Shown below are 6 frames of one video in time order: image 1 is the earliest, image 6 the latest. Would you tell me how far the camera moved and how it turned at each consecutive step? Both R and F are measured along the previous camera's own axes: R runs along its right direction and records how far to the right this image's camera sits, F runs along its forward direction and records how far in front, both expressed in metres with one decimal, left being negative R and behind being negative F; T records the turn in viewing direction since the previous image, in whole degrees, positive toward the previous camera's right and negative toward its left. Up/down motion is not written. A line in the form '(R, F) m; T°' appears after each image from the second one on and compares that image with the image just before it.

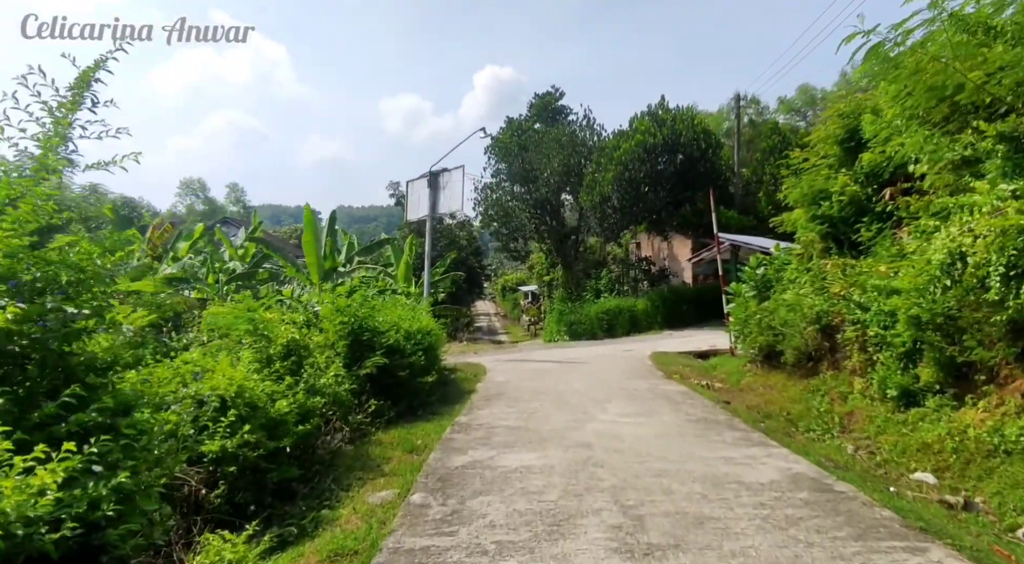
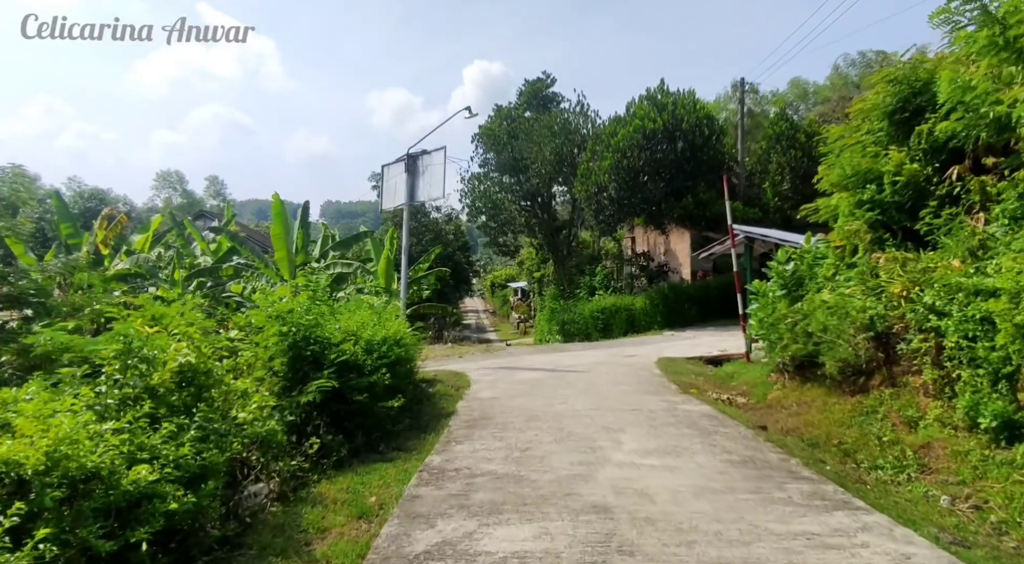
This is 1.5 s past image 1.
(0.0, +1.5) m; +1°
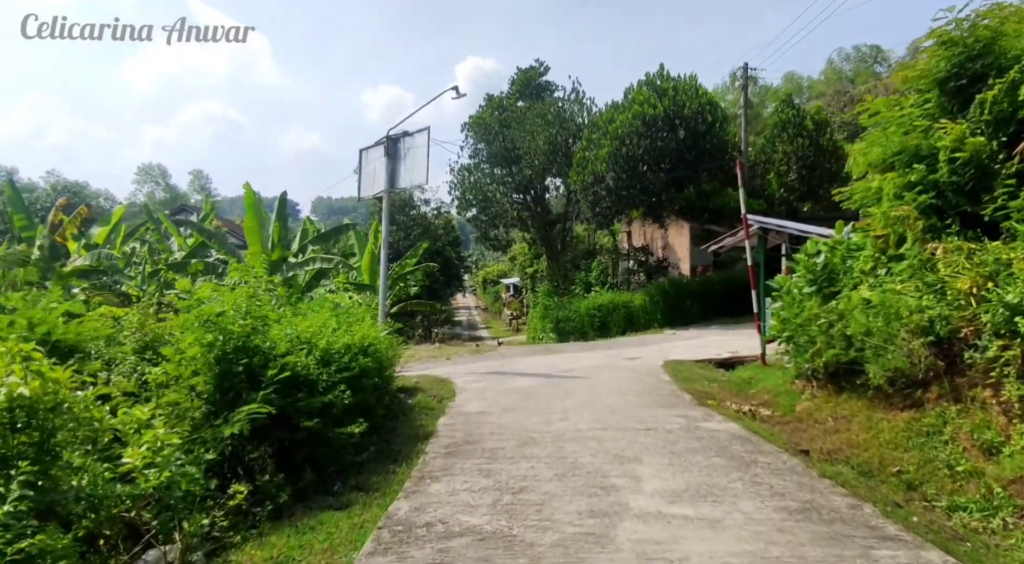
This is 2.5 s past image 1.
(0.0, +1.1) m; +1°
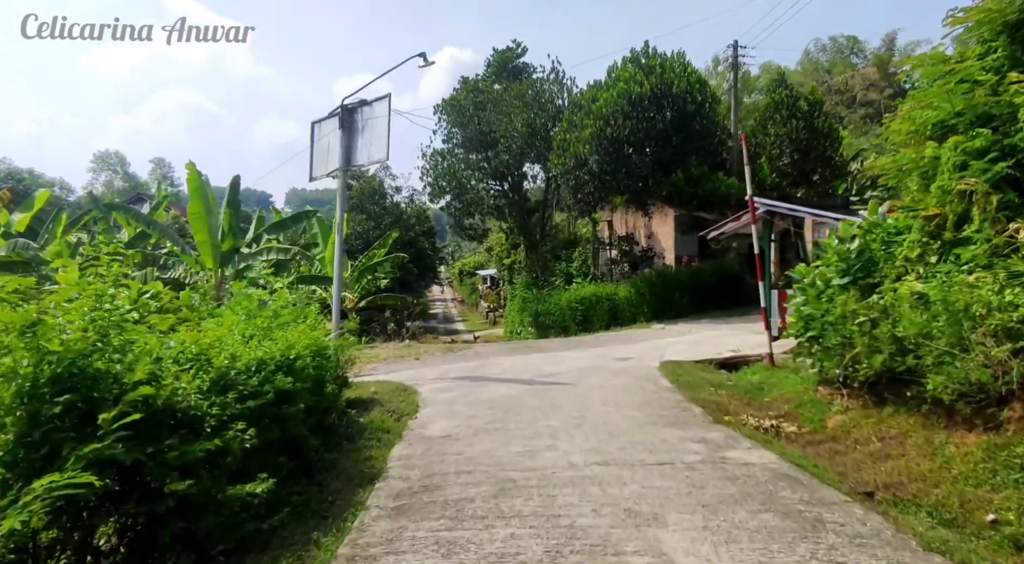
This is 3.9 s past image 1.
(0.0, +1.3) m; +2°
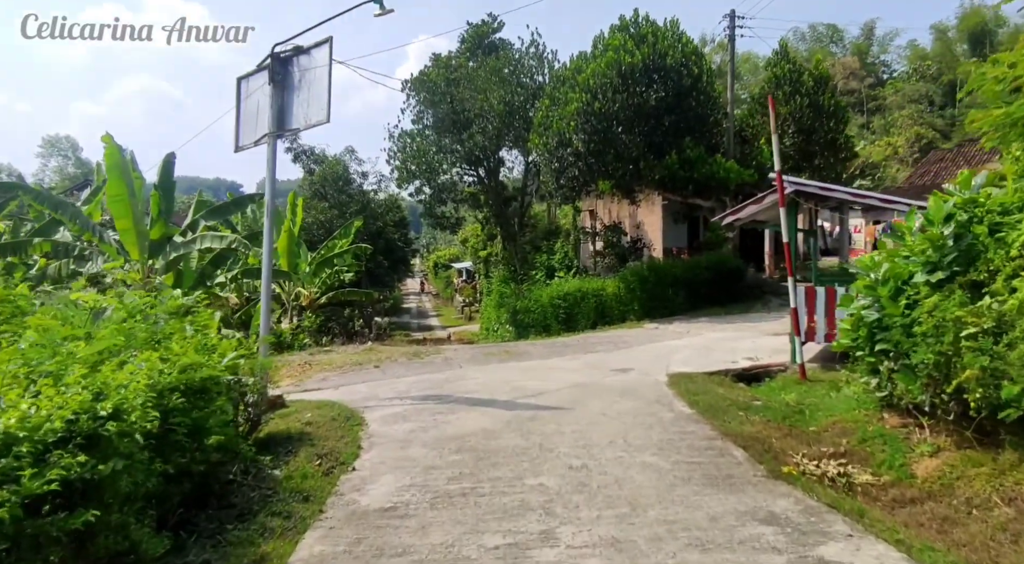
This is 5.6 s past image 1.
(0.0, +1.7) m; +2°
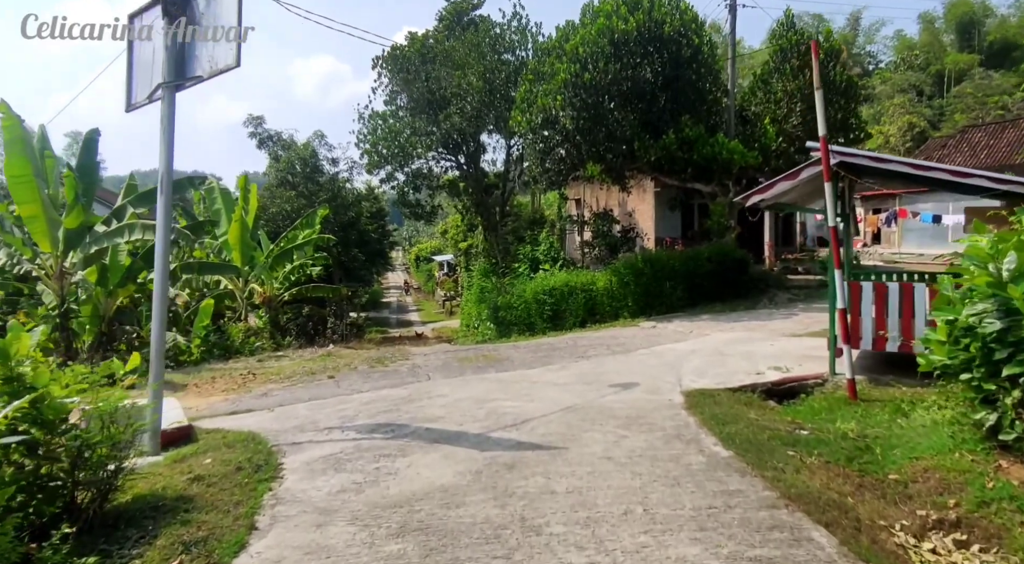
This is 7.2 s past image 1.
(+0.1, +1.6) m; +1°
